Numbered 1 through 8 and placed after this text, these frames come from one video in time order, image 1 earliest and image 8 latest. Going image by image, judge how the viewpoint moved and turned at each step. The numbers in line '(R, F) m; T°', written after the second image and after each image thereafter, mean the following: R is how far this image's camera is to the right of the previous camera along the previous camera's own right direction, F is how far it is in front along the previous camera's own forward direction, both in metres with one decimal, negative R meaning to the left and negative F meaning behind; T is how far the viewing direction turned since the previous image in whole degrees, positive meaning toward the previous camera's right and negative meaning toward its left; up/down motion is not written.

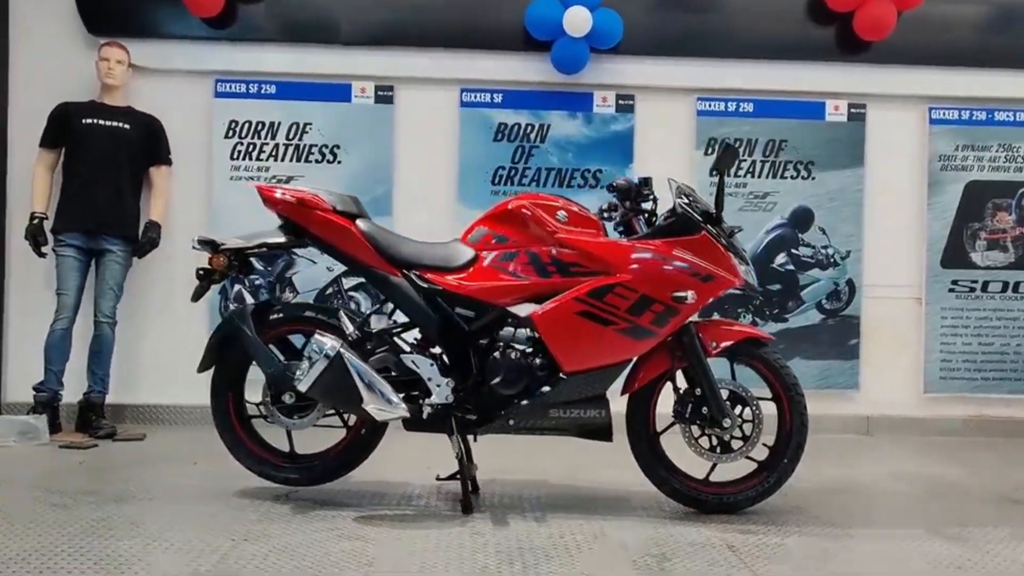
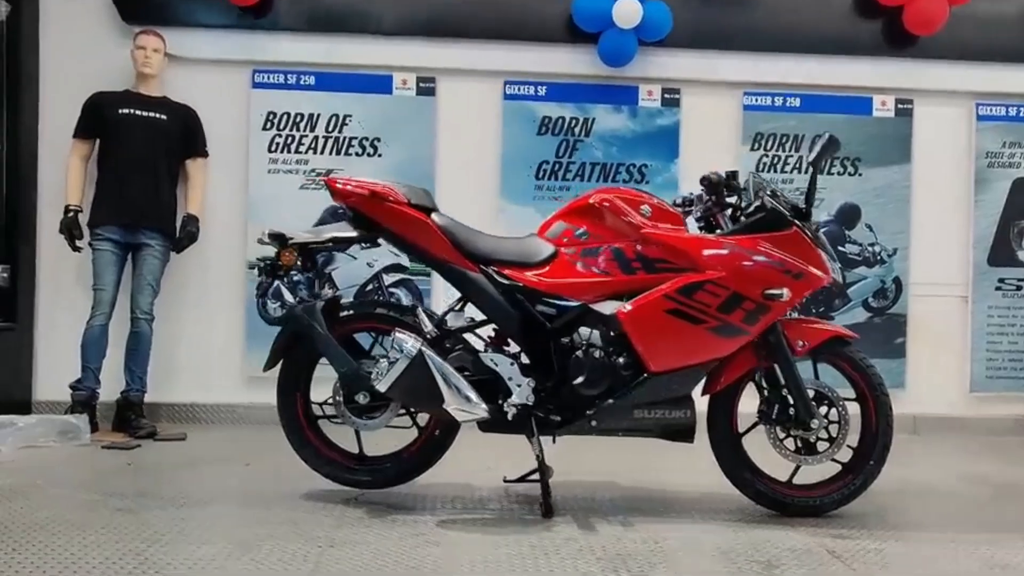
(-0.3, +0.1) m; +1°
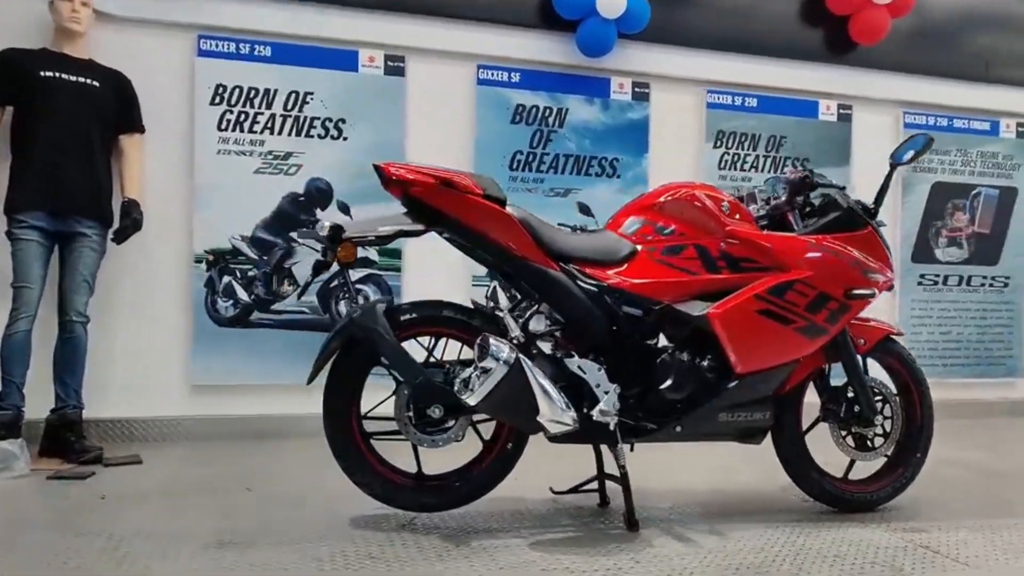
(-0.7, +0.3) m; +13°
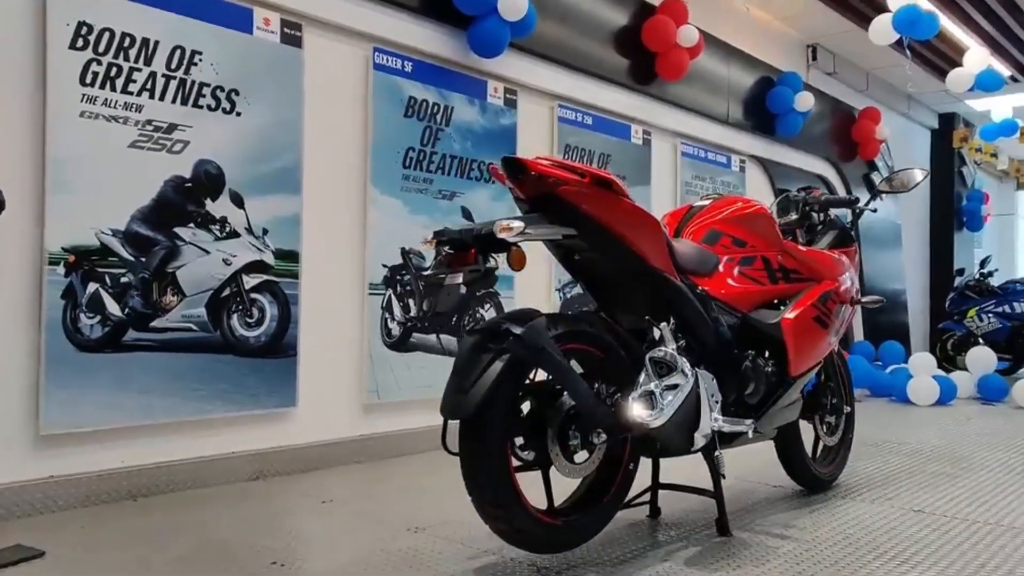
(-1.3, +0.5) m; +30°
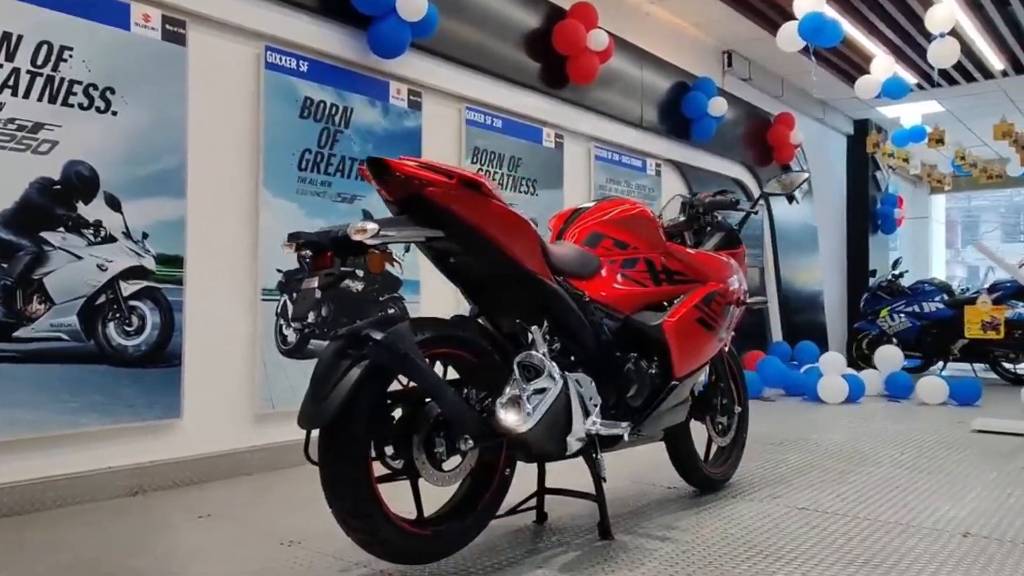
(+0.2, 0.0) m; +4°
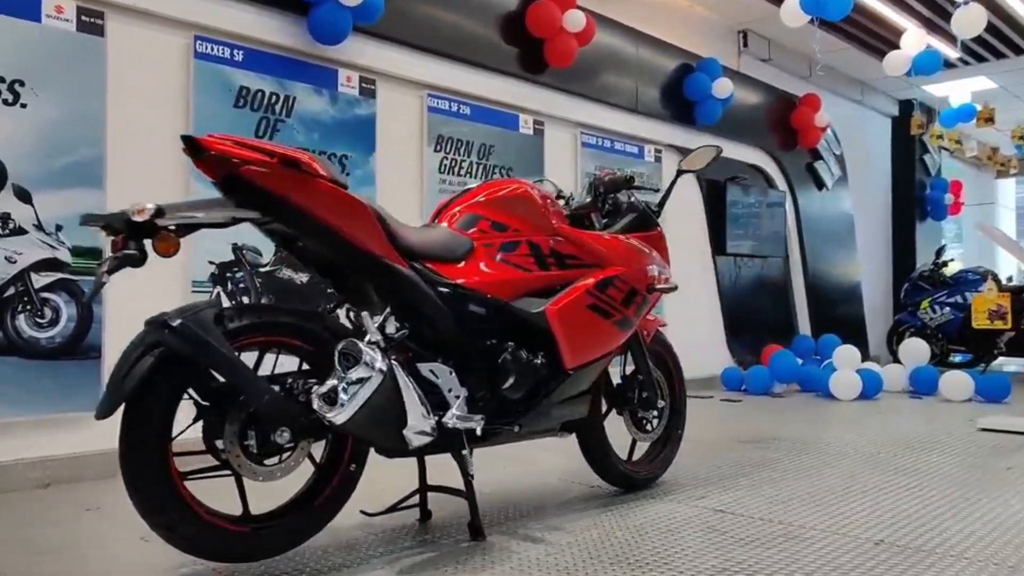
(+0.5, +0.2) m; -5°
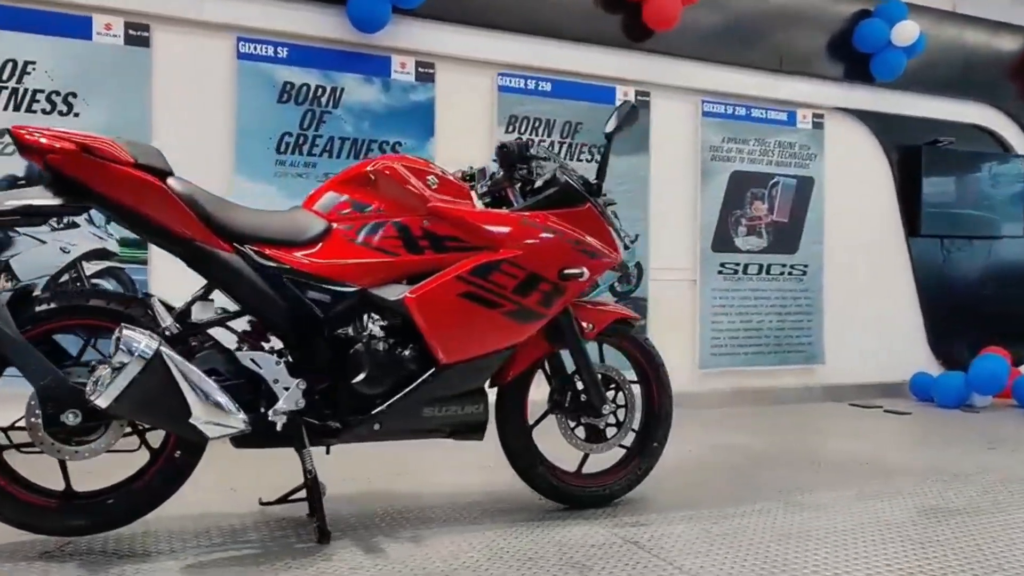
(+1.0, +0.4) m; -21°
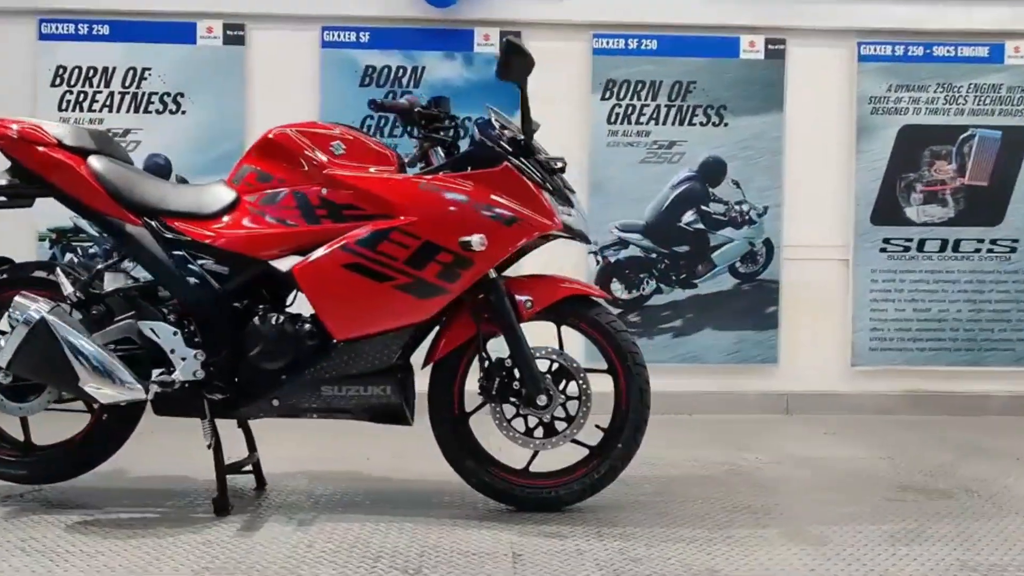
(+0.9, +0.4) m; -22°
